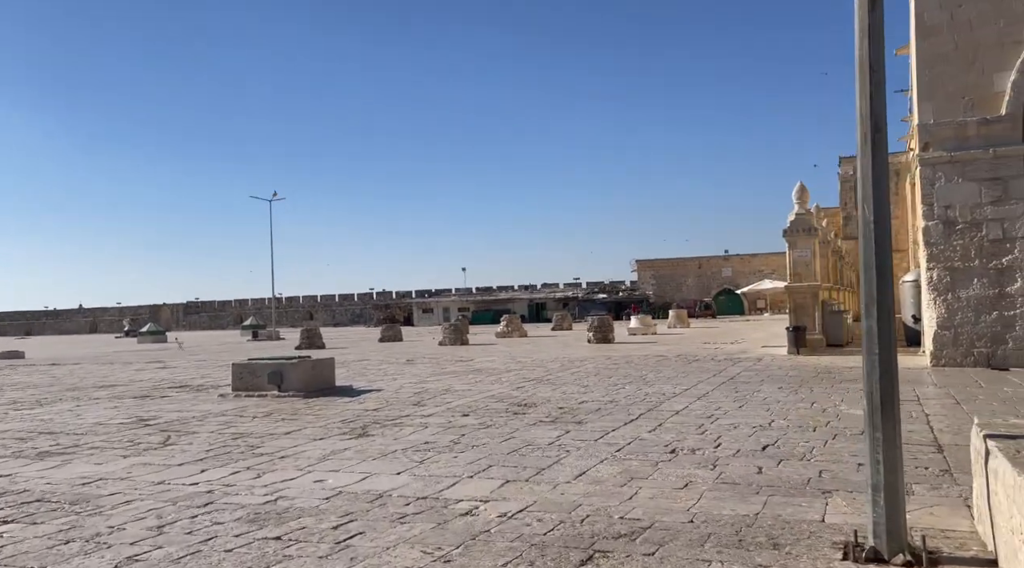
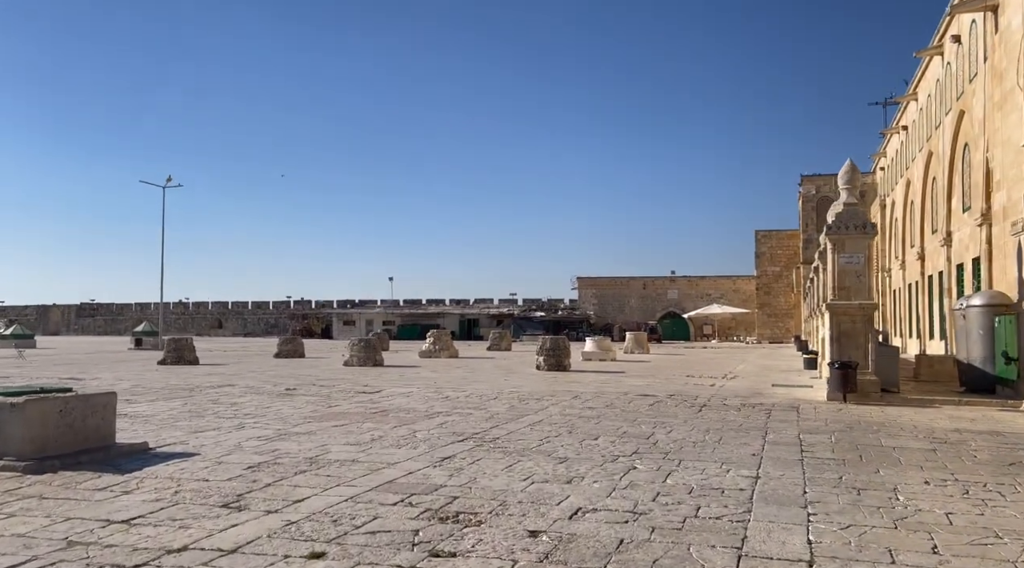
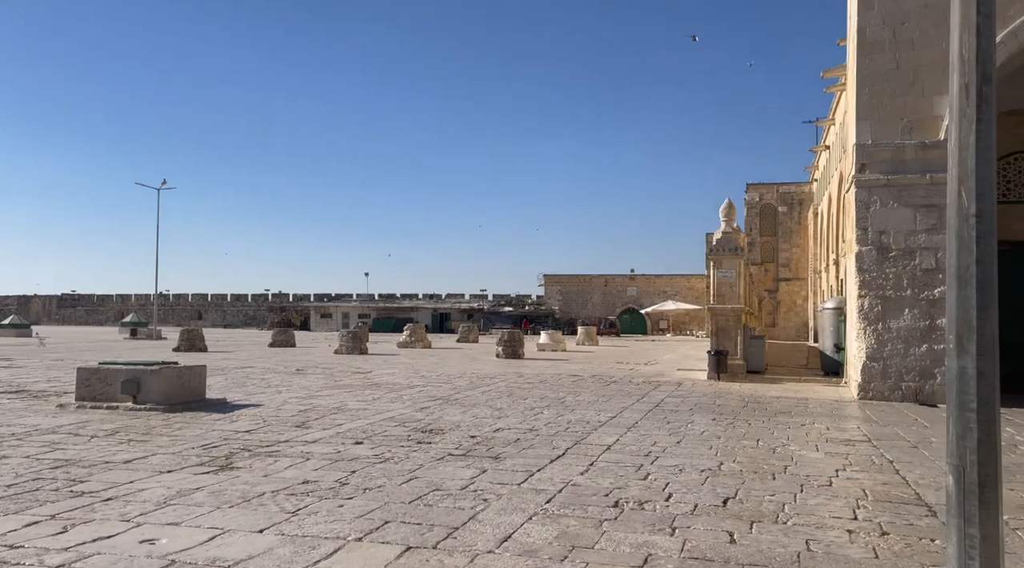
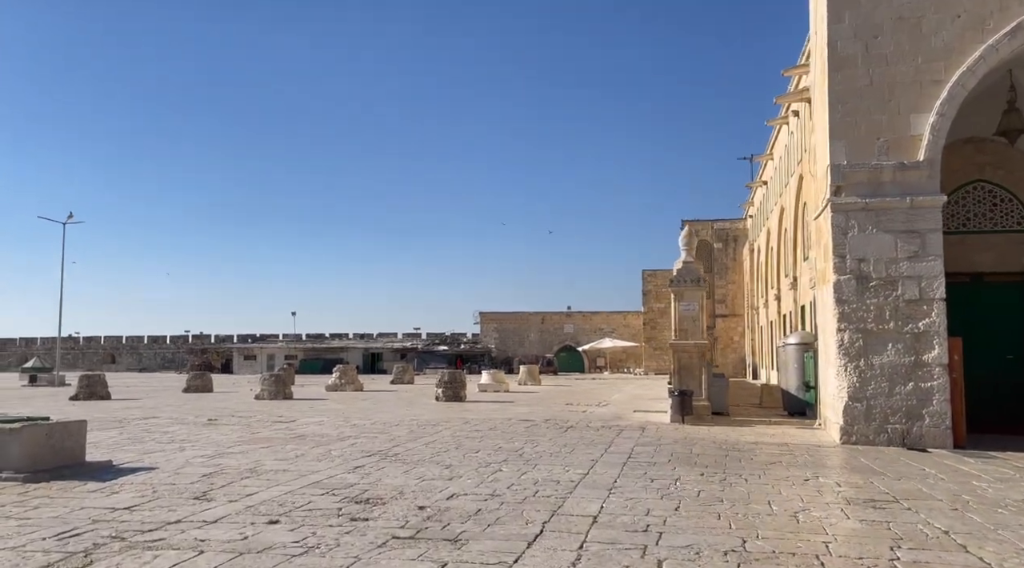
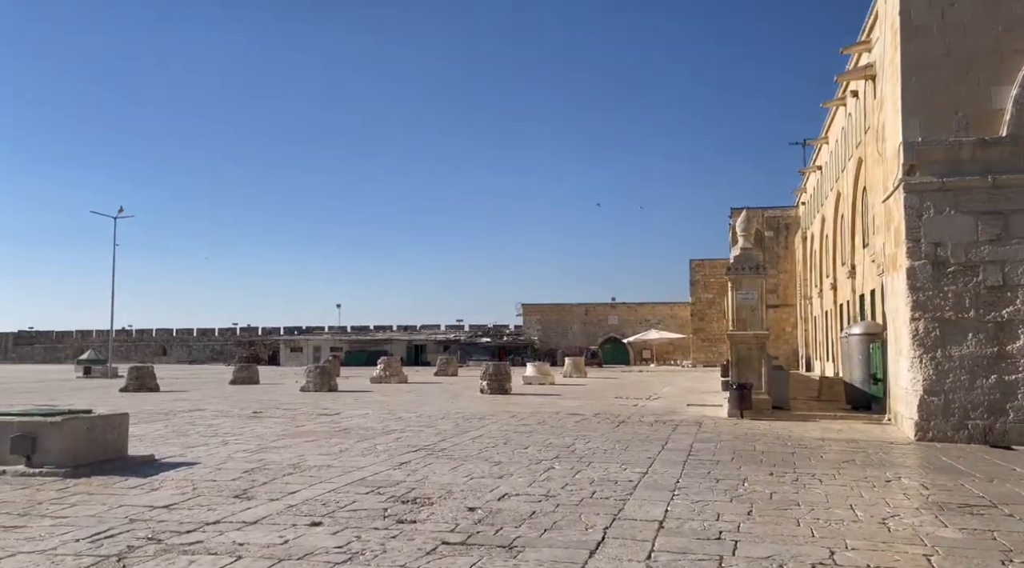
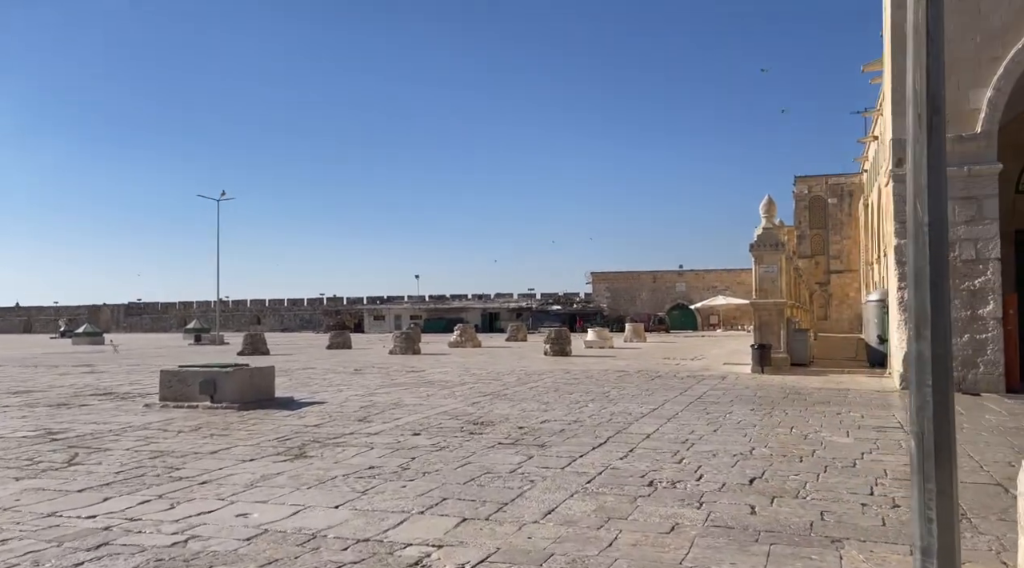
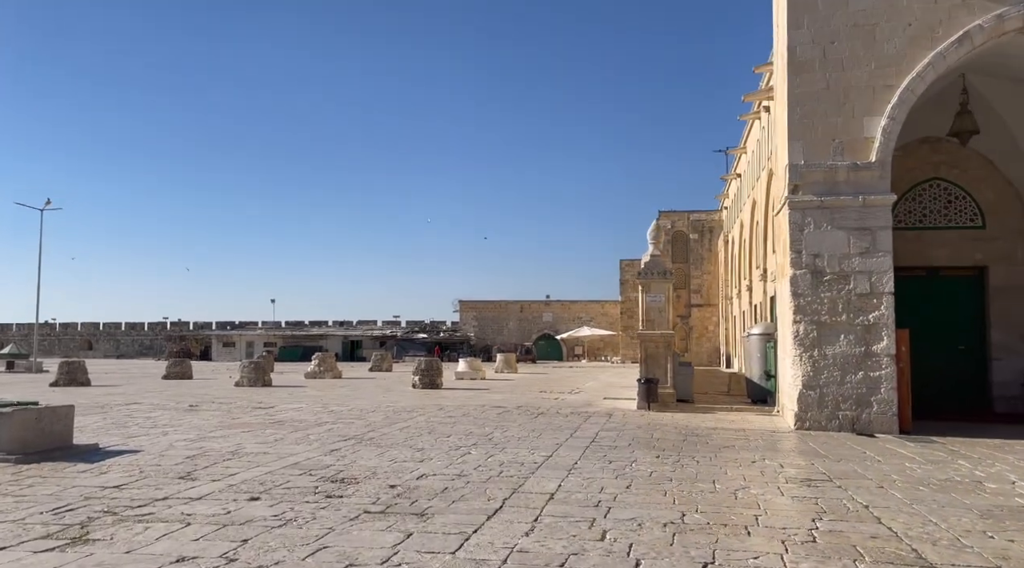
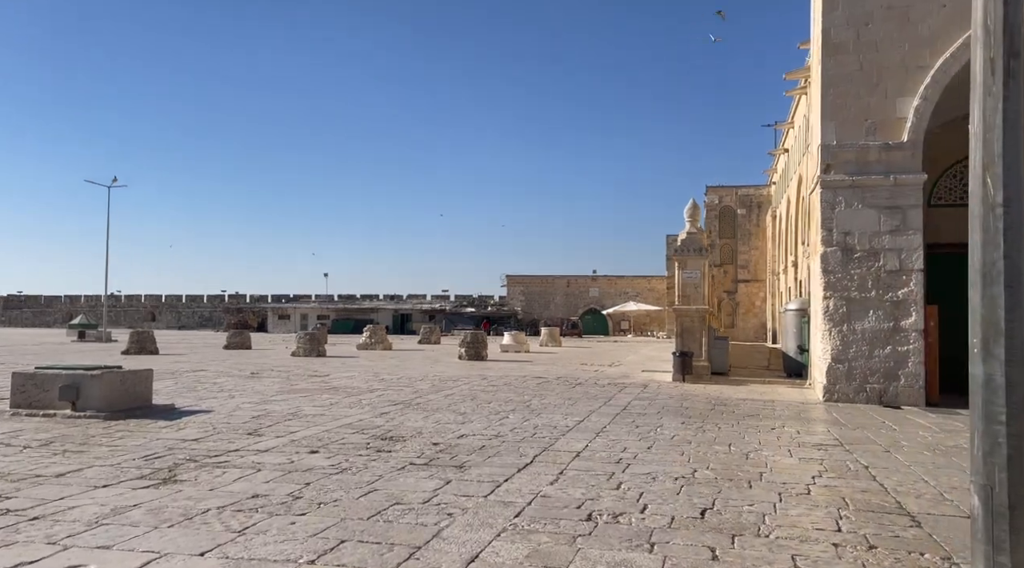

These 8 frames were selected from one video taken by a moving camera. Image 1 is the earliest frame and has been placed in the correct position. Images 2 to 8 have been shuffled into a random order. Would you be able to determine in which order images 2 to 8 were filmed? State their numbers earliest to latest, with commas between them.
6, 3, 8, 7, 4, 5, 2
